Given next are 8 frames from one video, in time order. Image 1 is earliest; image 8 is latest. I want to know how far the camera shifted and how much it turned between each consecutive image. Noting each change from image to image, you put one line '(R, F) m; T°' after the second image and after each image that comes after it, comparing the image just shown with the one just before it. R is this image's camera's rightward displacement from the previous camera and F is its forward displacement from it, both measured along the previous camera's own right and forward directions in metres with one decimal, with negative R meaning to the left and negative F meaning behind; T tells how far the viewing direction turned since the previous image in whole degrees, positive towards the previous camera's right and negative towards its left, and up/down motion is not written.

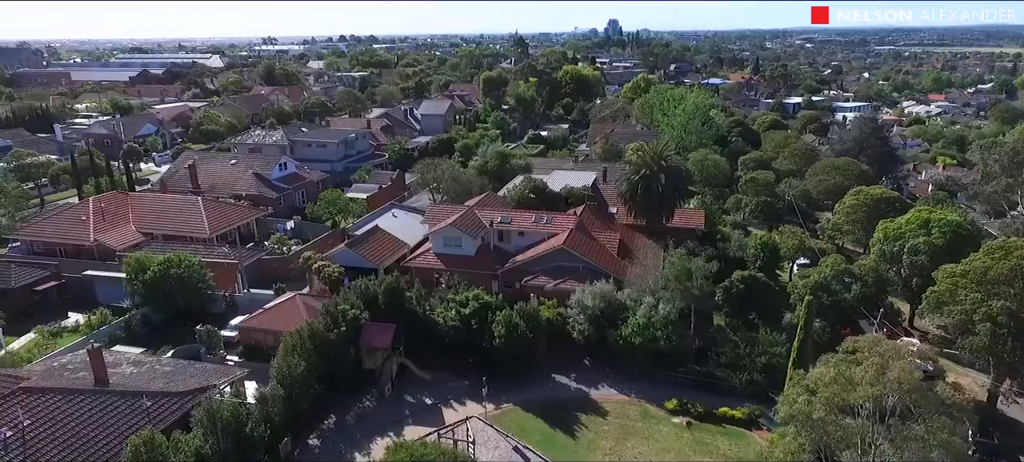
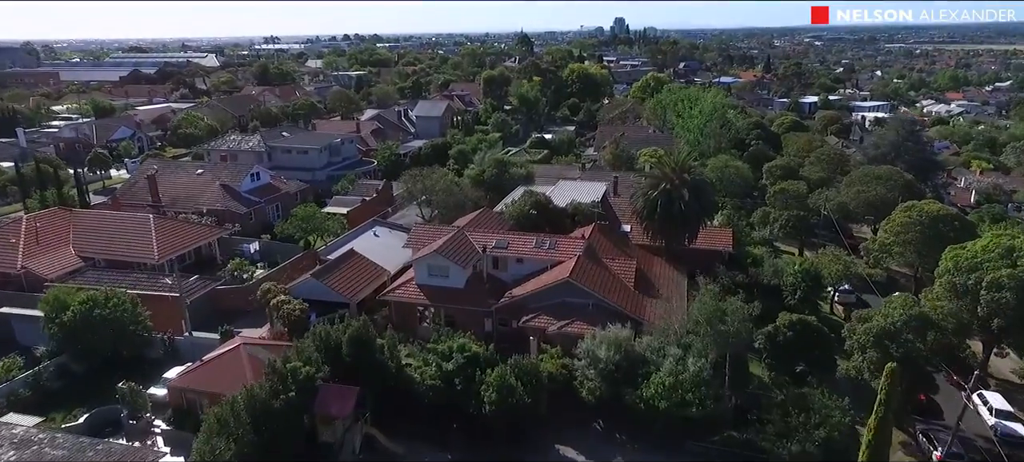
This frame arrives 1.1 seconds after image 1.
(+0.4, +5.2) m; -1°
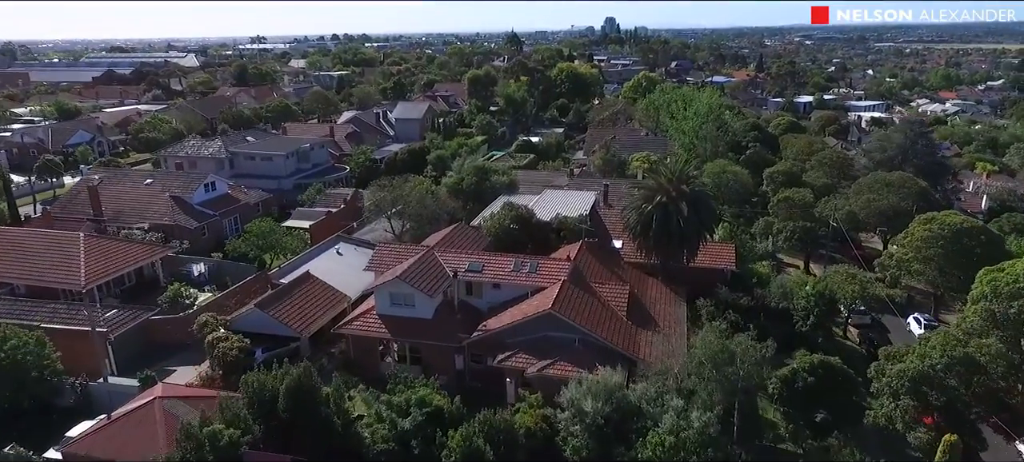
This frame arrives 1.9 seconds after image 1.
(+0.7, +3.6) m; +1°
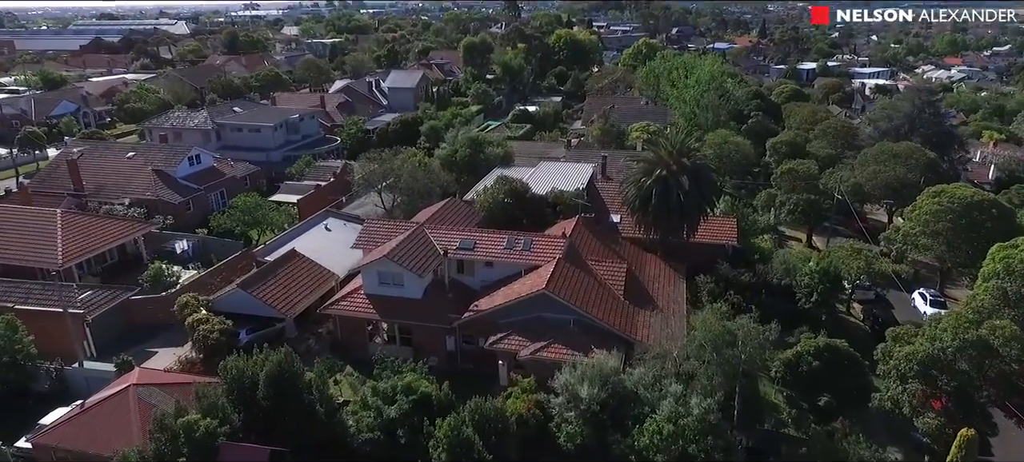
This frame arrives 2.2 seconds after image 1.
(+0.3, +1.1) m; 0°
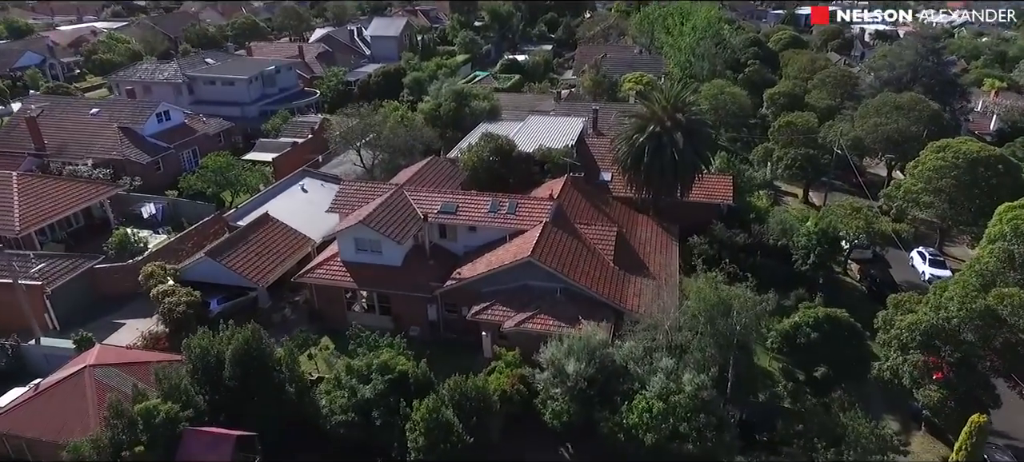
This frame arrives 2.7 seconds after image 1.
(+0.3, +1.3) m; +1°
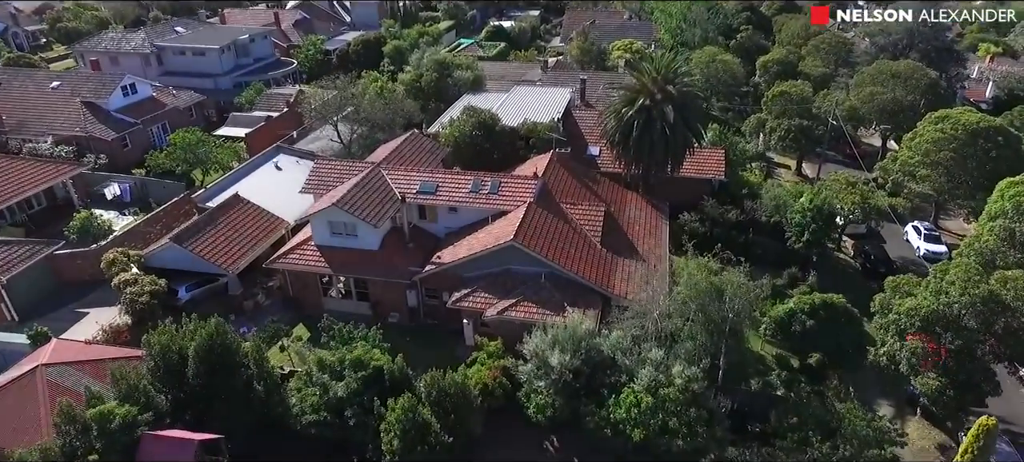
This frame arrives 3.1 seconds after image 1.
(+0.3, +1.1) m; +1°
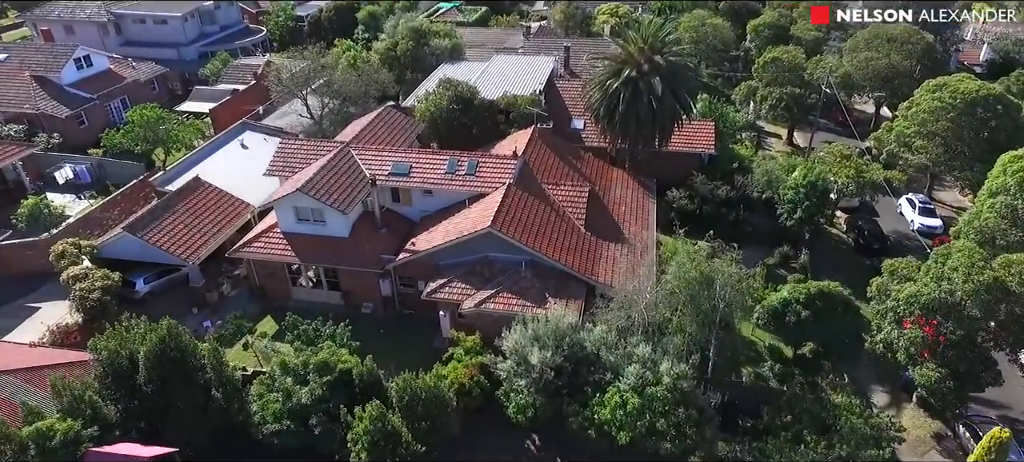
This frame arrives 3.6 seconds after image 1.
(+0.3, +1.2) m; +1°
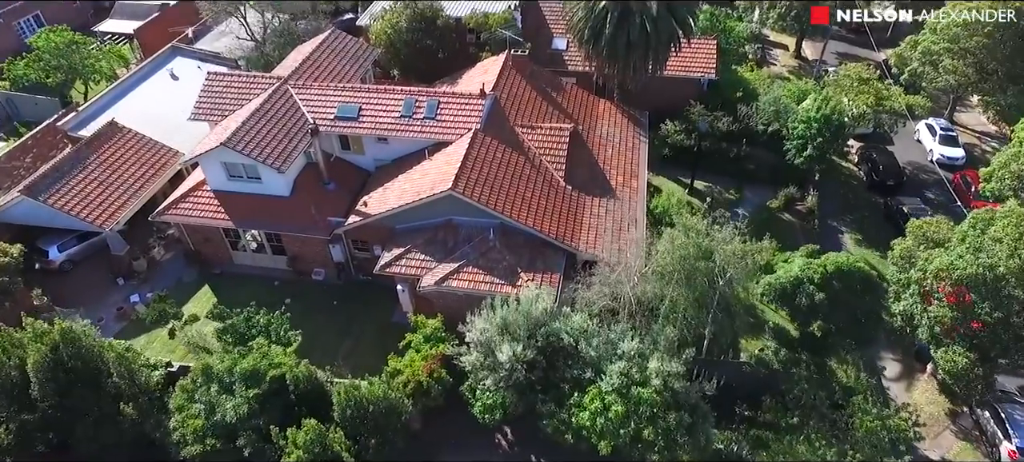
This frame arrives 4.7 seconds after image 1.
(+0.6, +2.8) m; +1°
